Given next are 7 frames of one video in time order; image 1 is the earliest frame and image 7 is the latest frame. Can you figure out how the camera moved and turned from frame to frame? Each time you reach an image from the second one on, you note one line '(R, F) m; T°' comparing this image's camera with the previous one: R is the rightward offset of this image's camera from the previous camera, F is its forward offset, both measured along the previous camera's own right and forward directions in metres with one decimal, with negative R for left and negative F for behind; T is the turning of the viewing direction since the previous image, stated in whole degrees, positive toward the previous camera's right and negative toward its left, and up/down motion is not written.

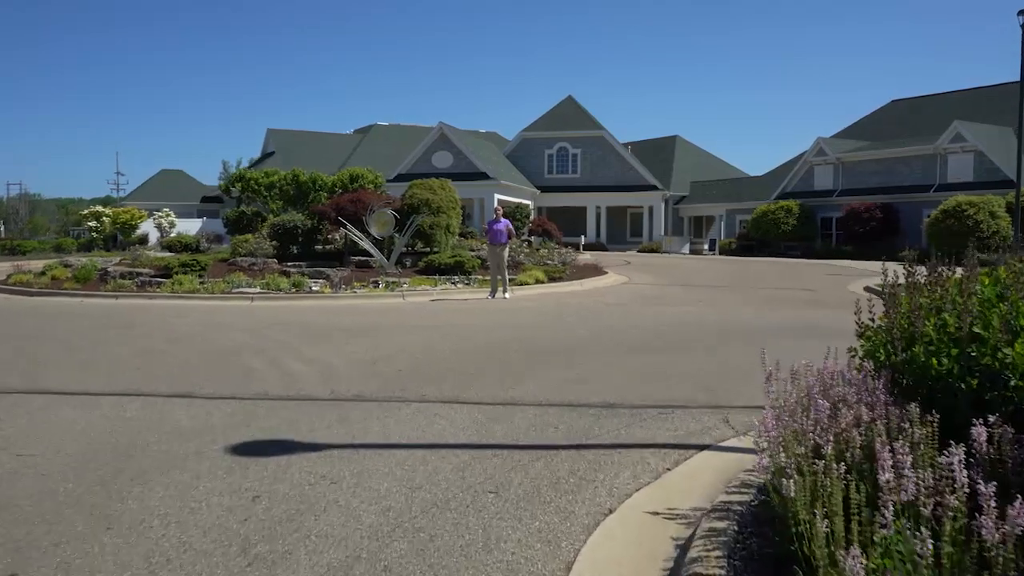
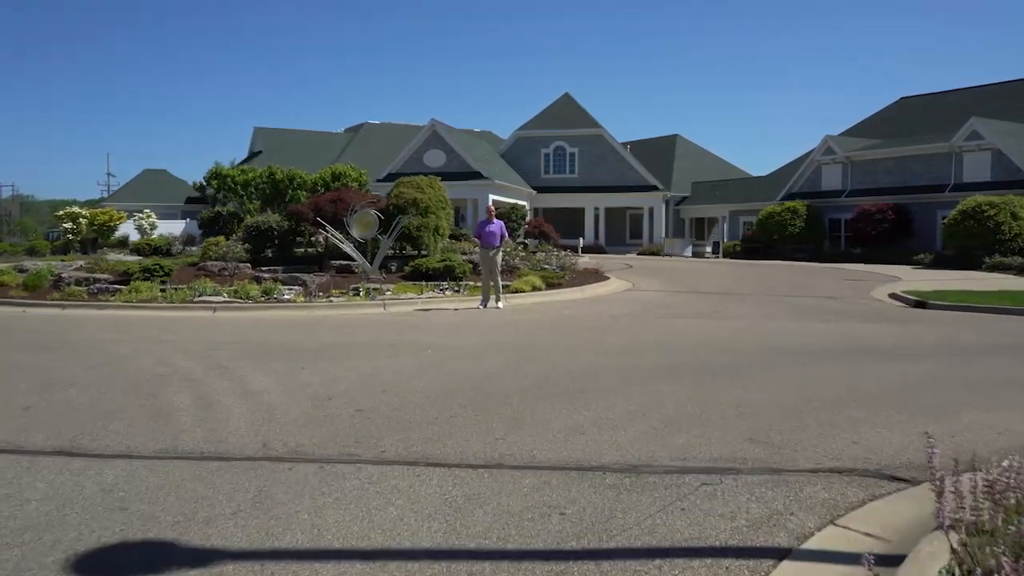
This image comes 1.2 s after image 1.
(0.0, +1.8) m; 0°
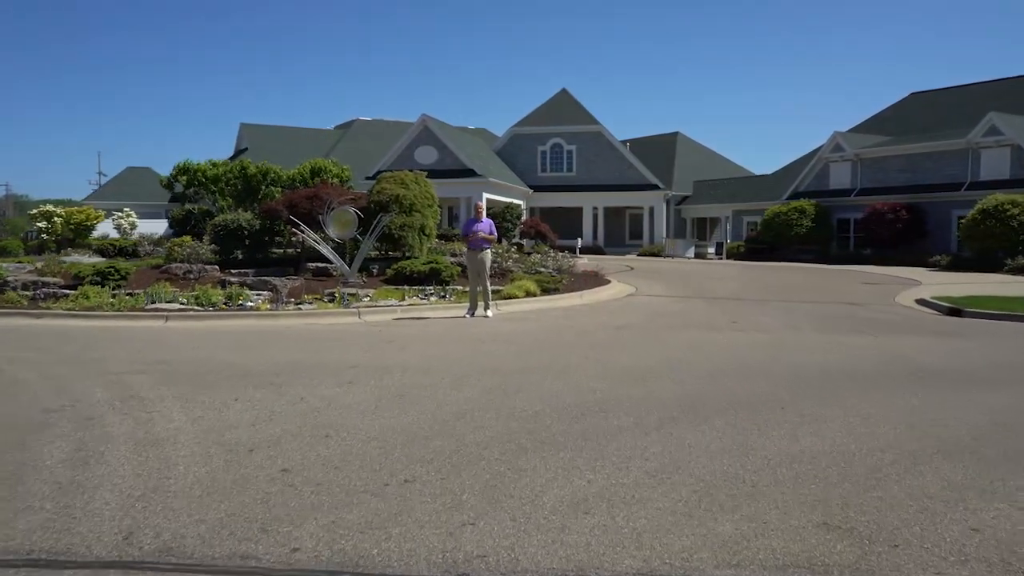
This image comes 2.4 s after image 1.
(+0.1, +1.7) m; 0°
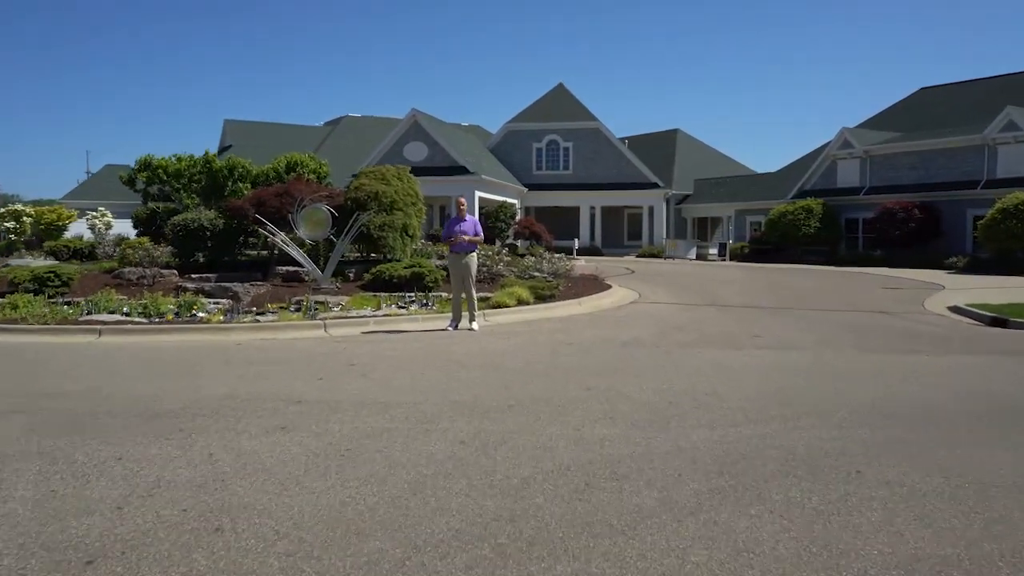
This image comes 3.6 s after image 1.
(+0.1, +1.8) m; 0°
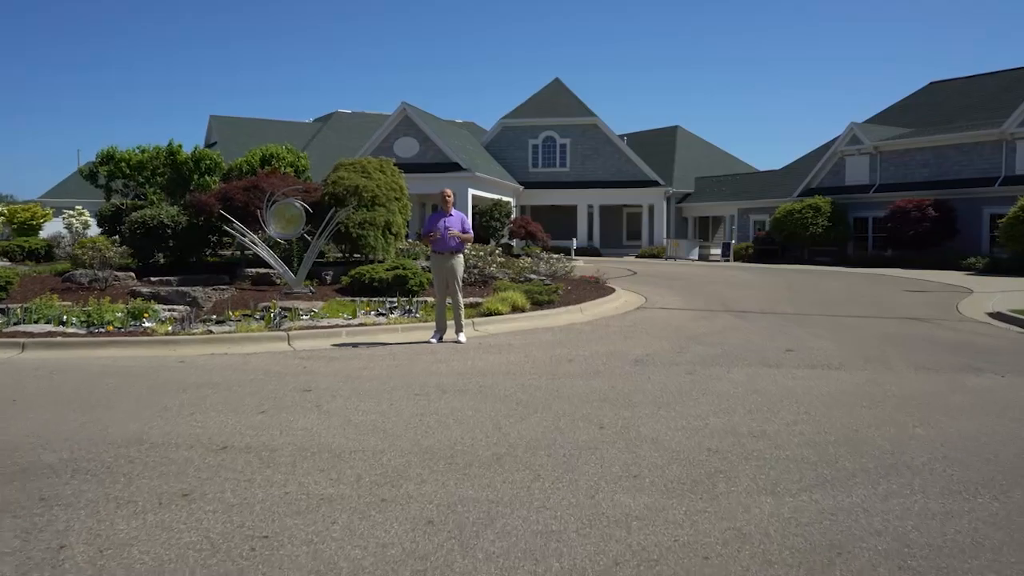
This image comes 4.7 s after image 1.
(0.0, +1.6) m; 0°
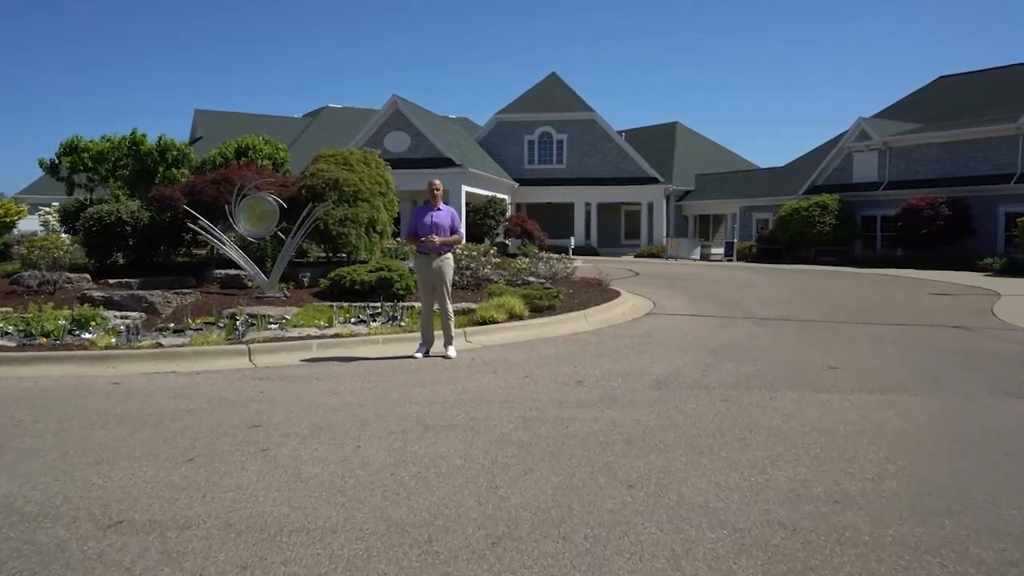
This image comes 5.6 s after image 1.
(0.0, +1.4) m; 0°
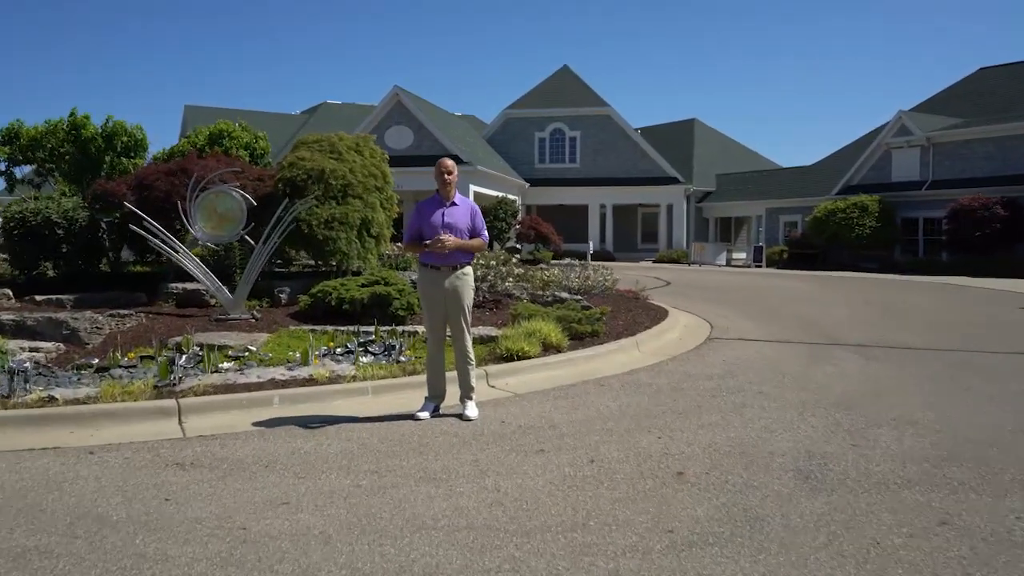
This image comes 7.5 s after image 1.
(-0.3, +2.8) m; 0°
